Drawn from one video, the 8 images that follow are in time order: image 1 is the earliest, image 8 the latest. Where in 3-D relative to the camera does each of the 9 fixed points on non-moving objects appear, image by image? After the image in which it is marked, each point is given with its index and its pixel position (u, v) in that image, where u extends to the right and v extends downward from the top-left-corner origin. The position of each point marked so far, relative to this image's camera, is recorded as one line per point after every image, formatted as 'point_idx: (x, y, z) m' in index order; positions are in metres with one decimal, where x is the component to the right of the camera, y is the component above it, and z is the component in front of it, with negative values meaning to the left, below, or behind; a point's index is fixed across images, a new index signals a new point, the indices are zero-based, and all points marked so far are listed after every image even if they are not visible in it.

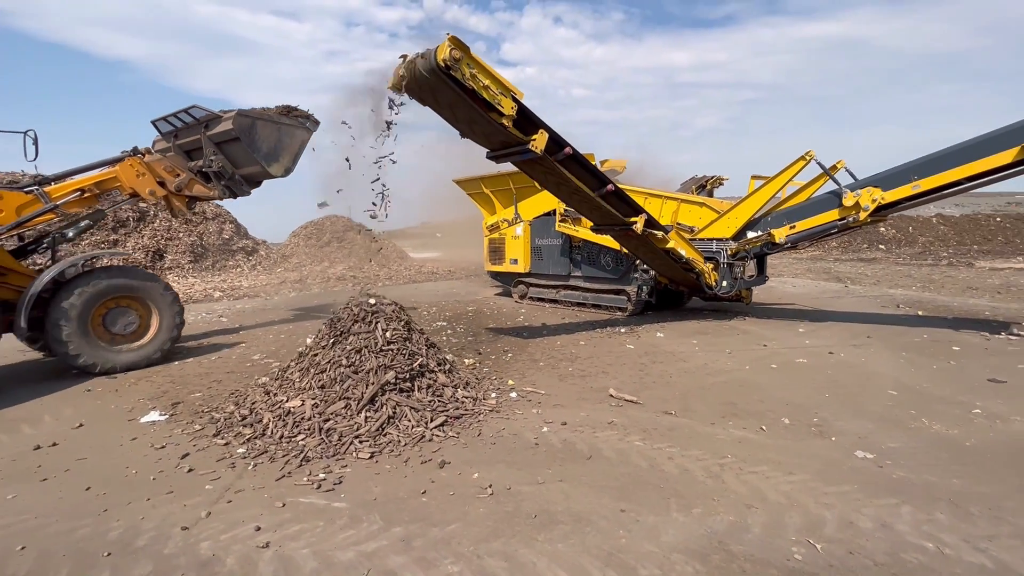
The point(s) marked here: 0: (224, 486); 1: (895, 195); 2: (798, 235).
0: (-1.9, -1.3, +3.2) m
1: (+5.6, +1.4, +7.0) m
2: (+4.8, +0.9, +8.0) m
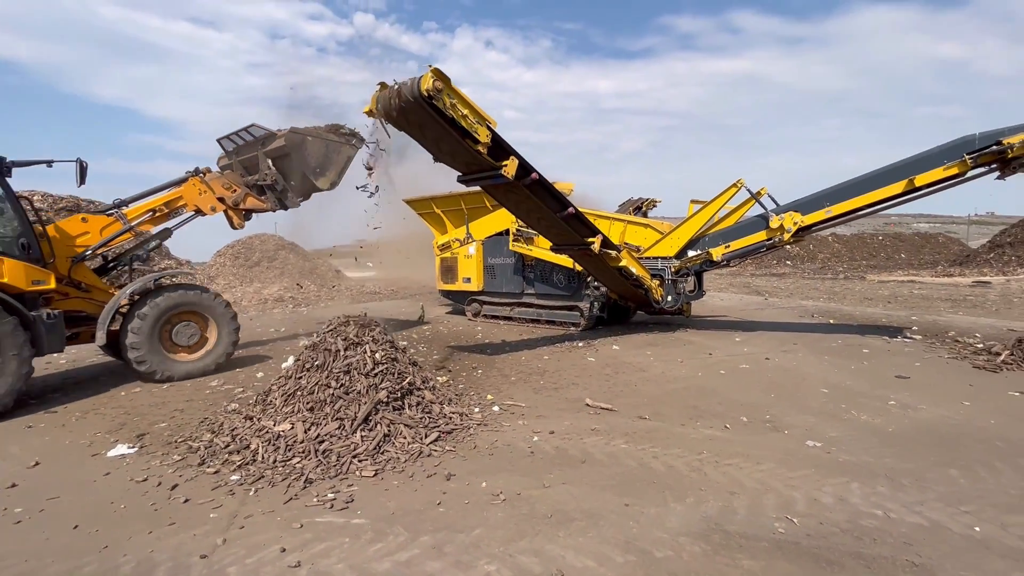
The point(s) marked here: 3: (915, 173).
0: (-1.9, -1.5, +3.2) m
1: (+5.1, +1.2, +8.0) m
2: (+4.1, +0.7, +8.8) m
3: (+6.3, +1.8, +7.3) m
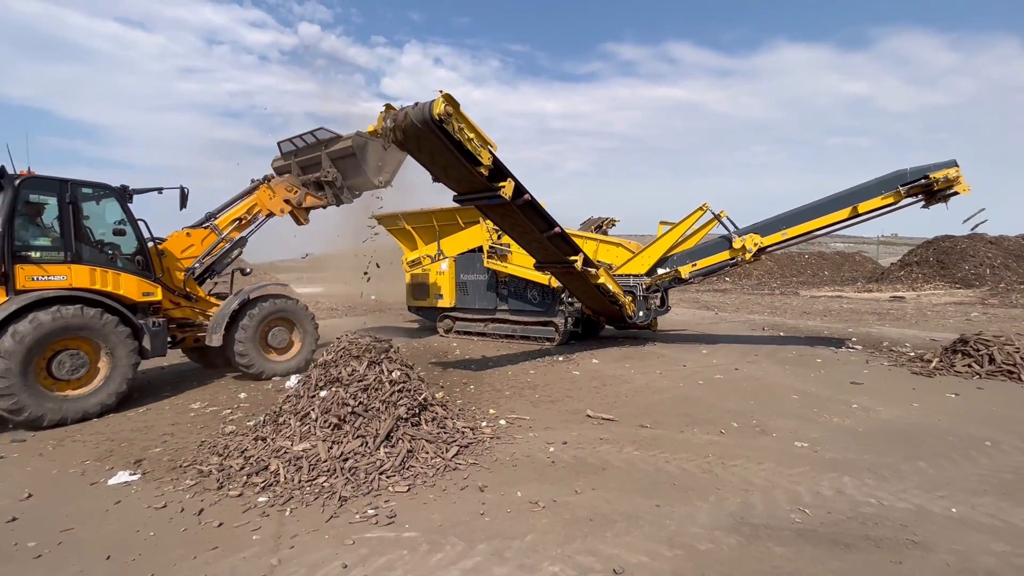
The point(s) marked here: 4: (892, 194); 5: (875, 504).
0: (-1.6, -1.6, +3.1) m
1: (+4.8, +0.9, +8.8) m
2: (+3.7, +0.3, +9.5) m
3: (+6.0, +1.5, +8.3) m
4: (+6.5, +1.6, +8.1) m
5: (+2.6, -1.5, +3.4) m
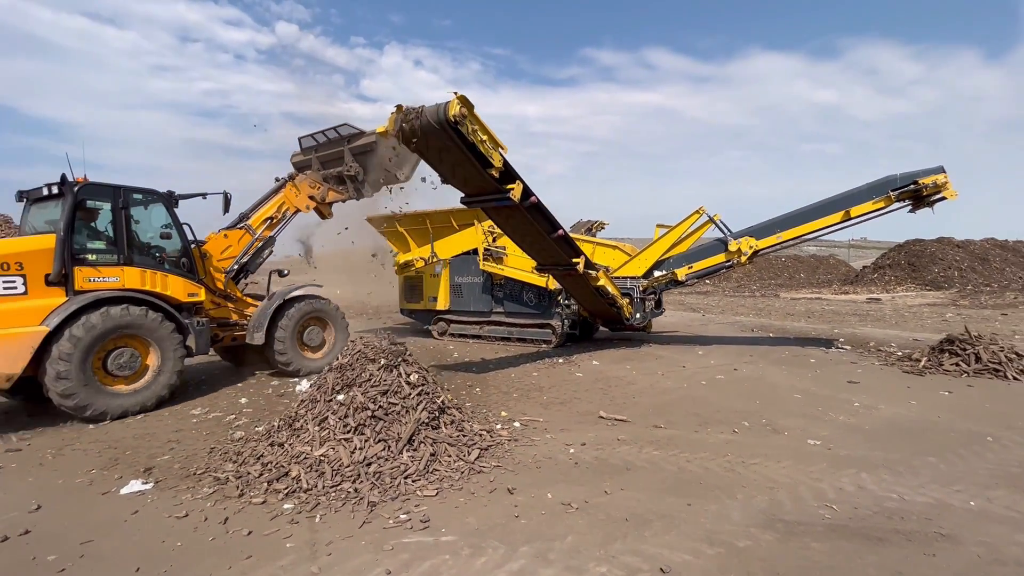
0: (-1.3, -1.6, +3.1) m
1: (+4.8, +0.8, +9.0) m
2: (+3.7, +0.3, +9.7) m
3: (+6.1, +1.5, +8.5) m
4: (+6.5, +1.6, +8.4) m
5: (+2.8, -1.5, +3.5) m
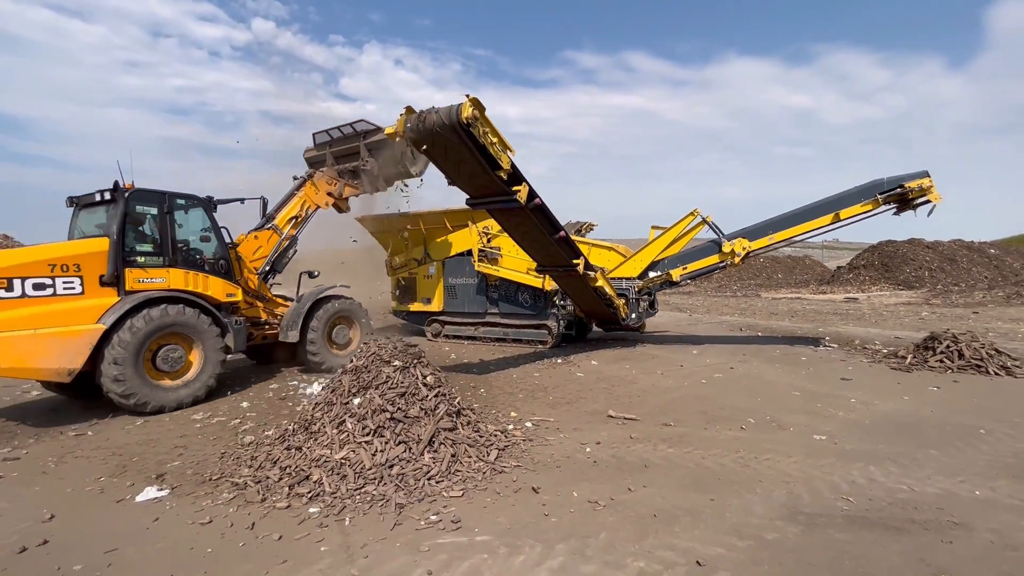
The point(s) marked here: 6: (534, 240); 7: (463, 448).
0: (-1.1, -1.6, +3.0) m
1: (+4.8, +0.8, +9.3) m
2: (+3.6, +0.3, +9.8) m
3: (+6.1, +1.5, +8.8) m
4: (+6.5, +1.6, +8.7) m
5: (+3.0, -1.5, +3.7) m
6: (+0.4, +0.8, +7.6) m
7: (-0.4, -1.4, +4.2) m
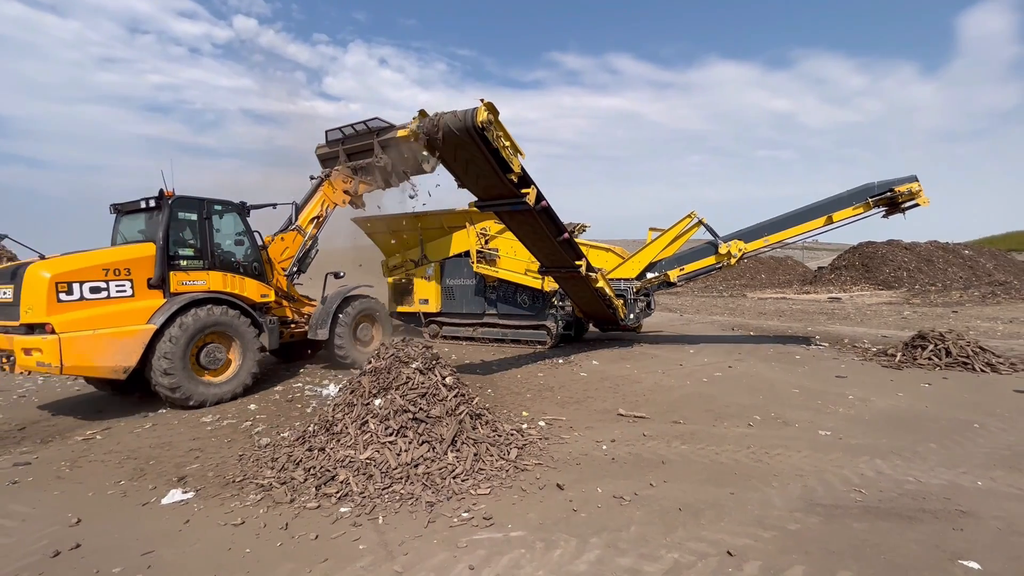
0: (-0.9, -1.6, +3.1) m
1: (+4.8, +0.8, +9.5) m
2: (+3.7, +0.3, +10.0) m
3: (+6.1, +1.5, +9.1) m
4: (+6.6, +1.6, +8.9) m
5: (+3.2, -1.6, +3.8) m
6: (+0.4, +0.7, +7.7) m
7: (-0.3, -1.4, +4.3) m
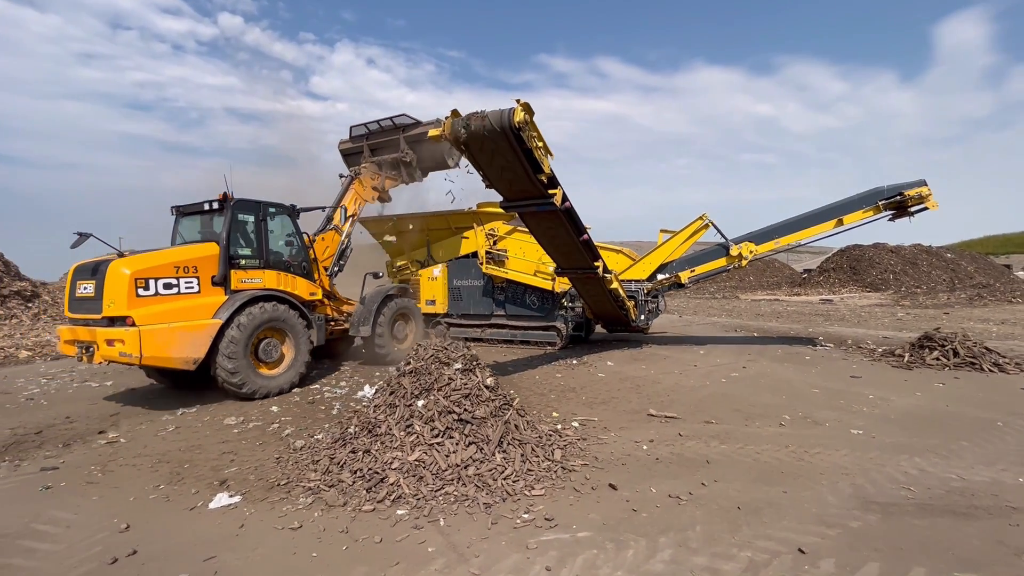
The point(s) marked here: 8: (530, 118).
0: (-0.4, -1.6, +3.1) m
1: (+5.1, +0.8, +9.6) m
2: (+3.9, +0.2, +10.1) m
3: (+6.4, +1.4, +9.2) m
4: (+6.8, +1.5, +9.1) m
5: (+3.7, -1.6, +3.9) m
6: (+0.8, +0.7, +7.7) m
7: (+0.2, -1.4, +4.3) m
8: (+0.2, +1.9, +5.4) m
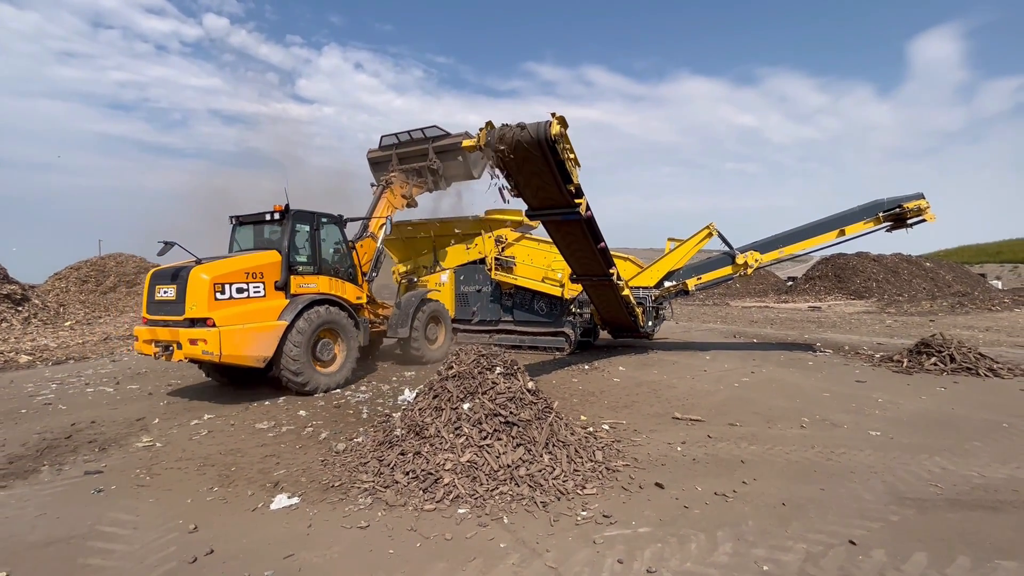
0: (0.0, -1.7, +3.2) m
1: (+5.3, +0.6, +9.9) m
2: (+4.2, +0.1, +10.4) m
3: (+6.7, +1.3, +9.6) m
4: (+7.1, +1.4, +9.5) m
5: (+4.1, -1.6, +4.2) m
6: (+1.1, +0.6, +7.9) m
7: (+0.6, -1.5, +4.5) m
8: (+0.6, +1.8, +5.6) m
